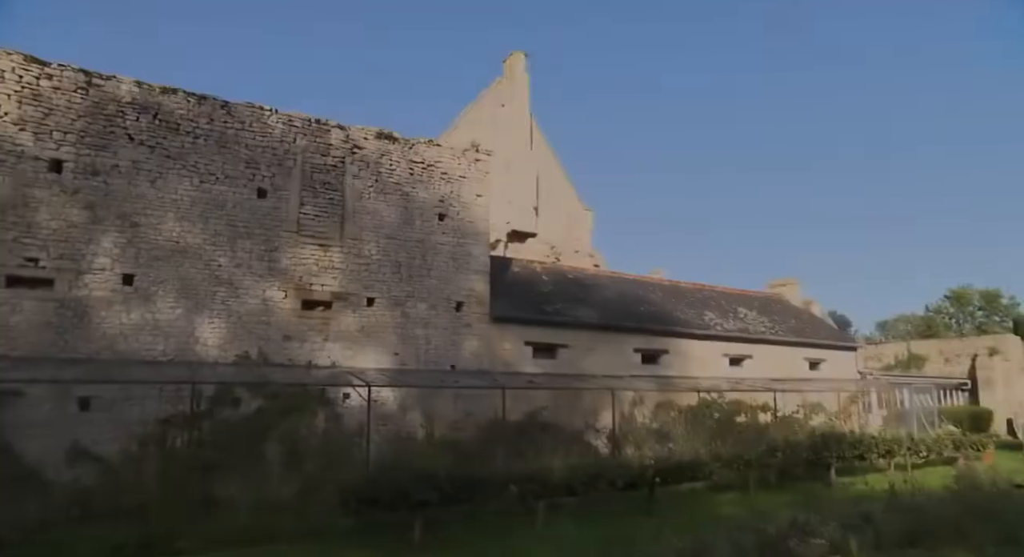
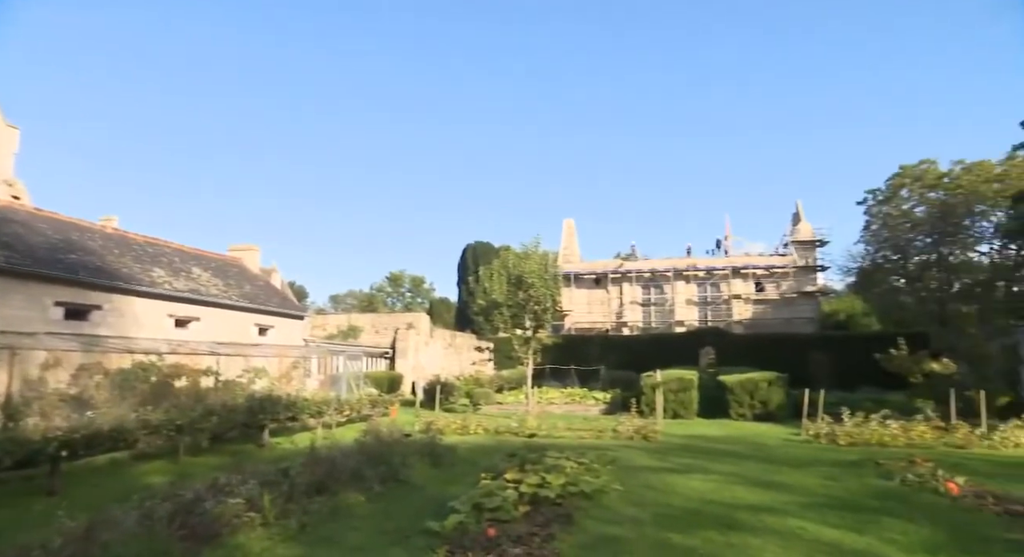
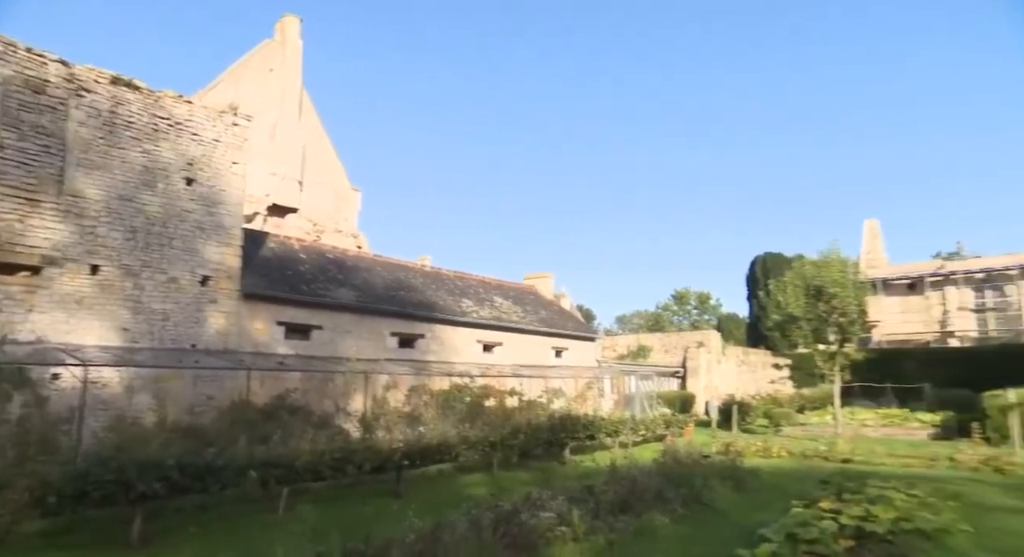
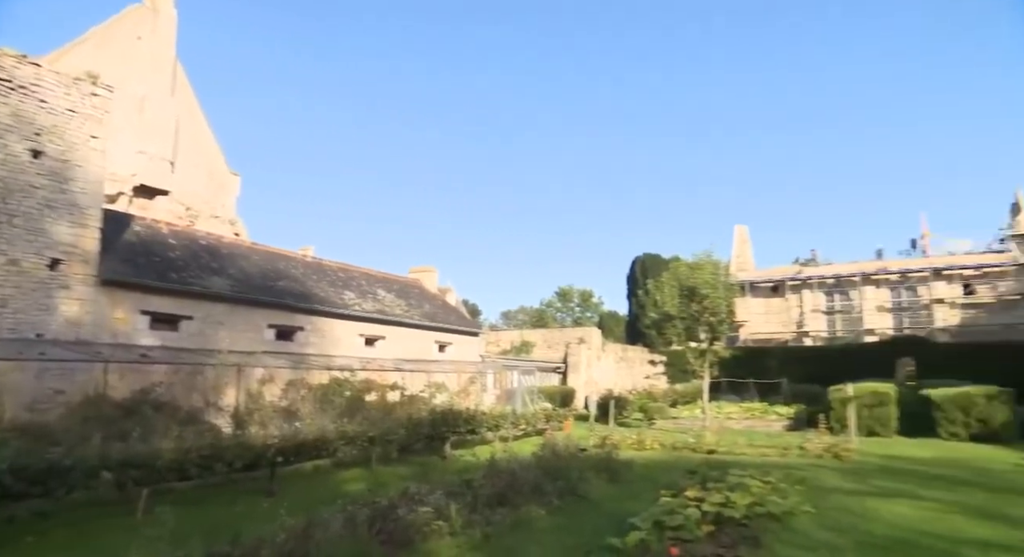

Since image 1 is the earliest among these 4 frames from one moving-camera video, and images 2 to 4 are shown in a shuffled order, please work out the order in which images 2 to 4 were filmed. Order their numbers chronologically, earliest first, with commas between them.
3, 4, 2
